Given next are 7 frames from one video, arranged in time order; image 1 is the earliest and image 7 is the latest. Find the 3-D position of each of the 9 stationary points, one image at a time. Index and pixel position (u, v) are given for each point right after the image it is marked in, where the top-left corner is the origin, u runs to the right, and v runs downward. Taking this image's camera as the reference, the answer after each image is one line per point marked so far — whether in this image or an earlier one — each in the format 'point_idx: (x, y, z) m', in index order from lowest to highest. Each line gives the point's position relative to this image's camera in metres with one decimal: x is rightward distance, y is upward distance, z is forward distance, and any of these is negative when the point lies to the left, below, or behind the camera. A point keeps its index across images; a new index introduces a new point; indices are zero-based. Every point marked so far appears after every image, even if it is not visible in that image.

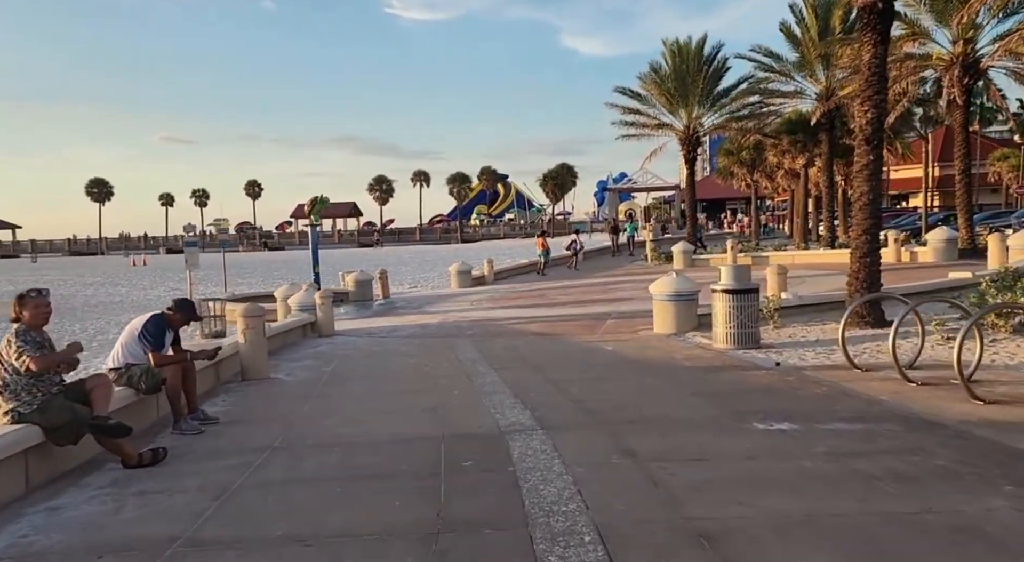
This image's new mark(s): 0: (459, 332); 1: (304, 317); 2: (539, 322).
0: (-1.0, -1.0, +14.7) m
1: (-4.1, -0.8, +15.7) m
2: (+0.5, -0.8, +15.4) m
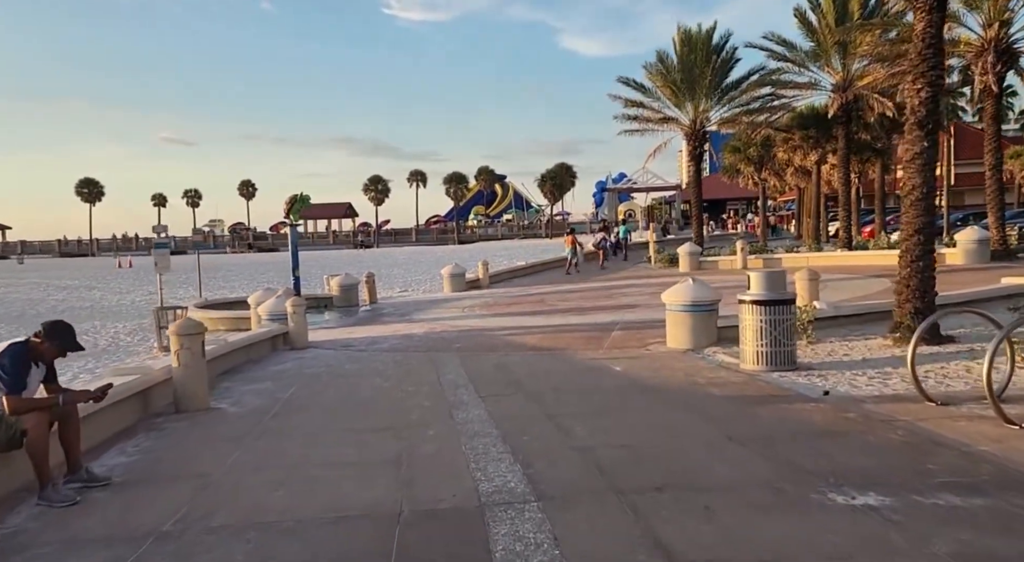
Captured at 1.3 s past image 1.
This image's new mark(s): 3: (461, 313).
0: (-1.1, -1.1, +13.1) m
1: (-4.2, -0.9, +14.0) m
2: (+0.4, -0.9, +13.8) m
3: (-1.2, -0.8, +18.8) m
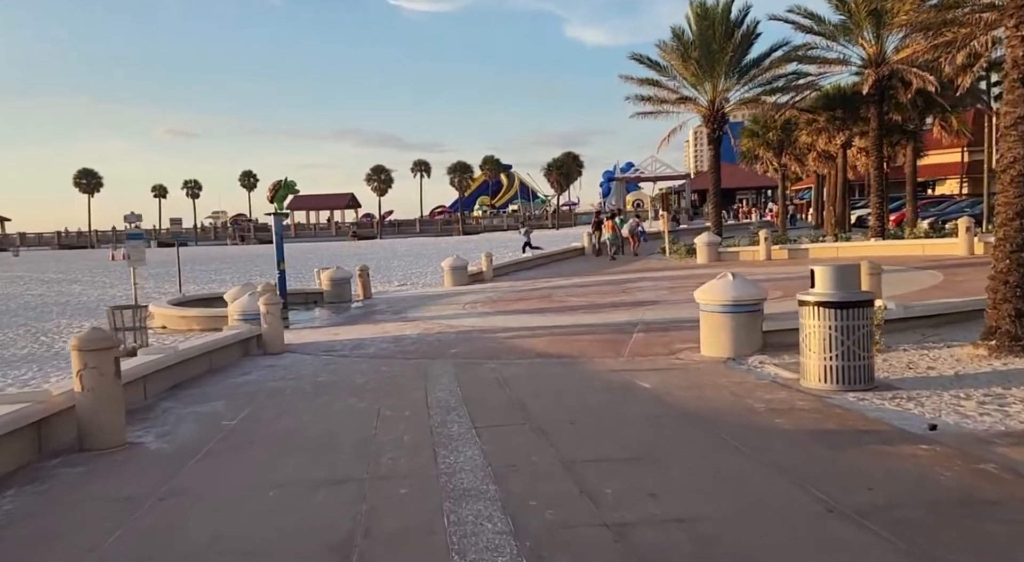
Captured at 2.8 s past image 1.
0: (-1.0, -1.0, +11.3) m
1: (-4.2, -0.8, +12.3) m
2: (+0.5, -0.9, +12.0) m
3: (-1.1, -0.6, +17.0) m
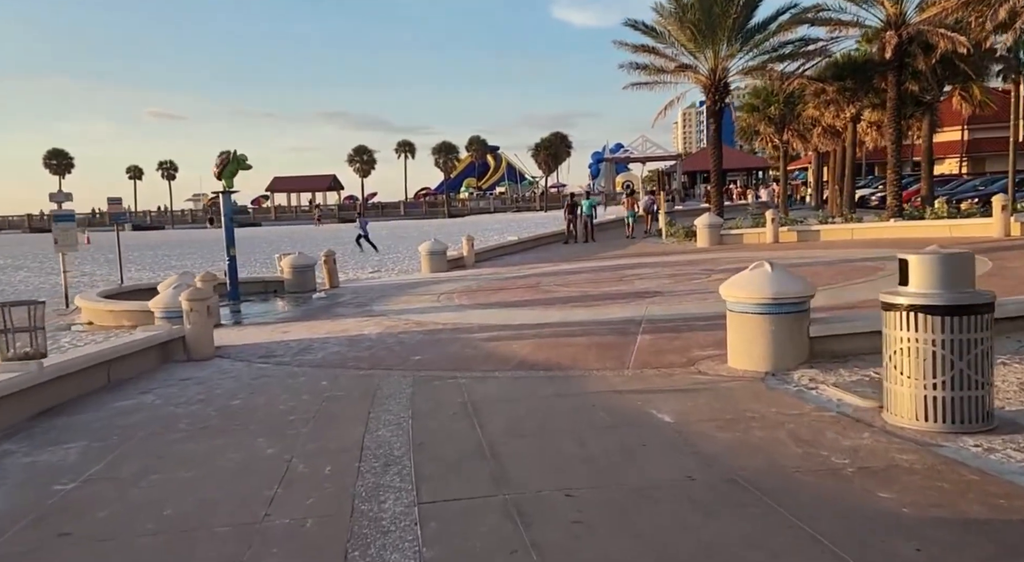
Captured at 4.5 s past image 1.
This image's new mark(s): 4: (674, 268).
0: (-1.3, -0.9, +9.2) m
1: (-4.5, -0.7, +10.0) m
2: (+0.2, -0.7, +9.9) m
3: (-1.5, -0.4, +14.9) m
4: (+3.6, +0.3, +17.3) m
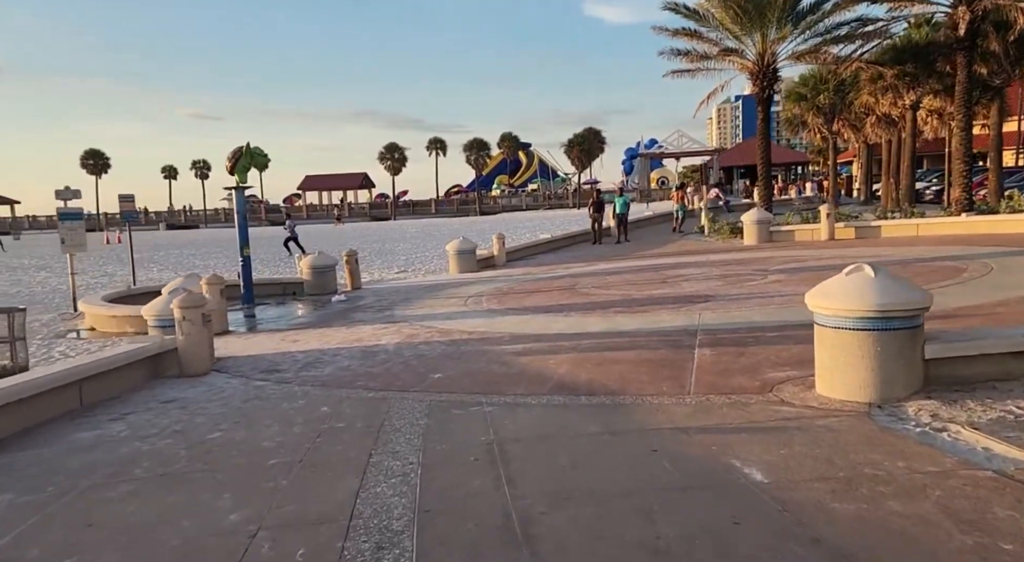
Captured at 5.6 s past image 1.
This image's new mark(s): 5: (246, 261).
0: (-0.9, -1.0, +7.9) m
1: (-4.1, -0.7, +8.9) m
2: (+0.6, -0.8, +8.5) m
3: (-0.9, -0.4, +13.6) m
4: (+4.2, +0.3, +15.8) m
5: (-5.3, +0.4, +15.7) m
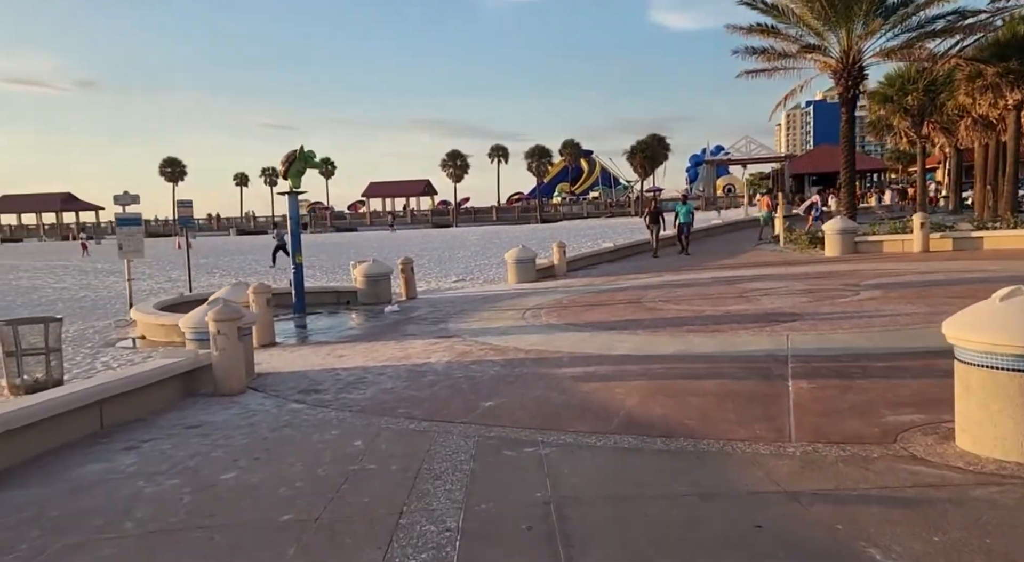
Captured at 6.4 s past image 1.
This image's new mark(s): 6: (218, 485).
0: (-0.4, -1.1, +6.9) m
1: (-3.4, -0.8, +8.2) m
2: (+1.2, -0.9, +7.5) m
3: (+0.1, -0.6, +12.6) m
4: (+5.4, 0.0, +14.5) m
5: (-4.1, +0.2, +15.1) m
6: (-1.9, -1.3, +5.1) m
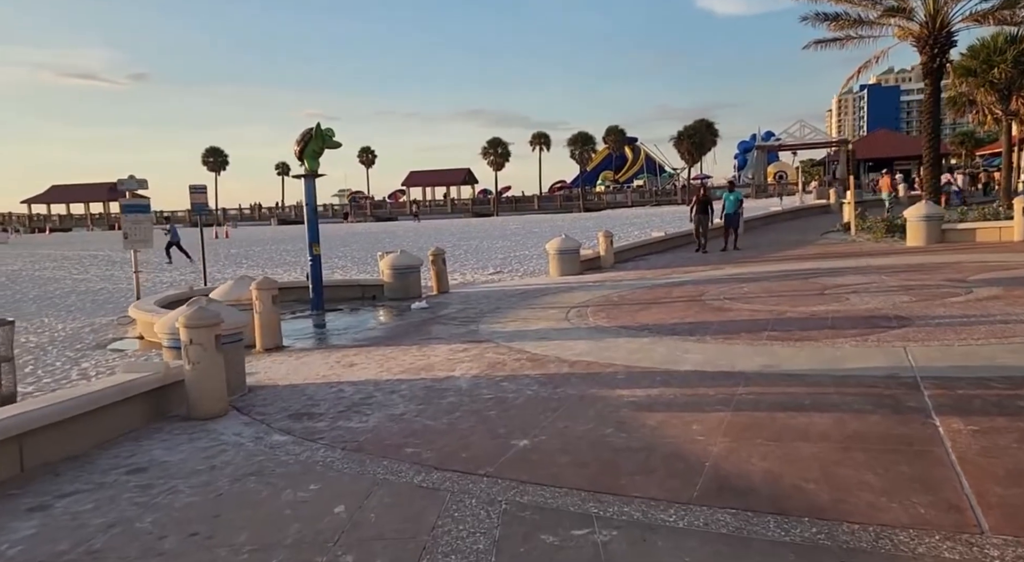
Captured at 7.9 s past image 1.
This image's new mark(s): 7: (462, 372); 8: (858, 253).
0: (-0.1, -1.1, +5.2) m
1: (-3.1, -0.8, +6.6) m
2: (+1.5, -0.9, +5.7) m
3: (+0.7, -0.5, +10.9) m
4: (+6.1, +0.1, +12.4) m
5: (-3.4, +0.3, +13.6) m
6: (-1.7, -1.3, +3.4) m
7: (-0.5, -0.9, +7.8) m
8: (+7.3, +0.6, +16.5) m
